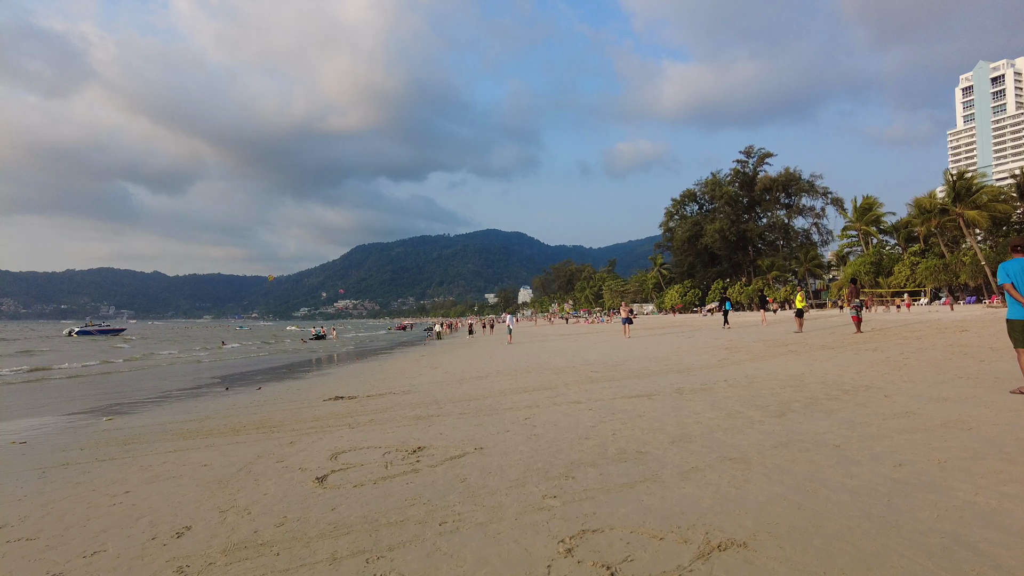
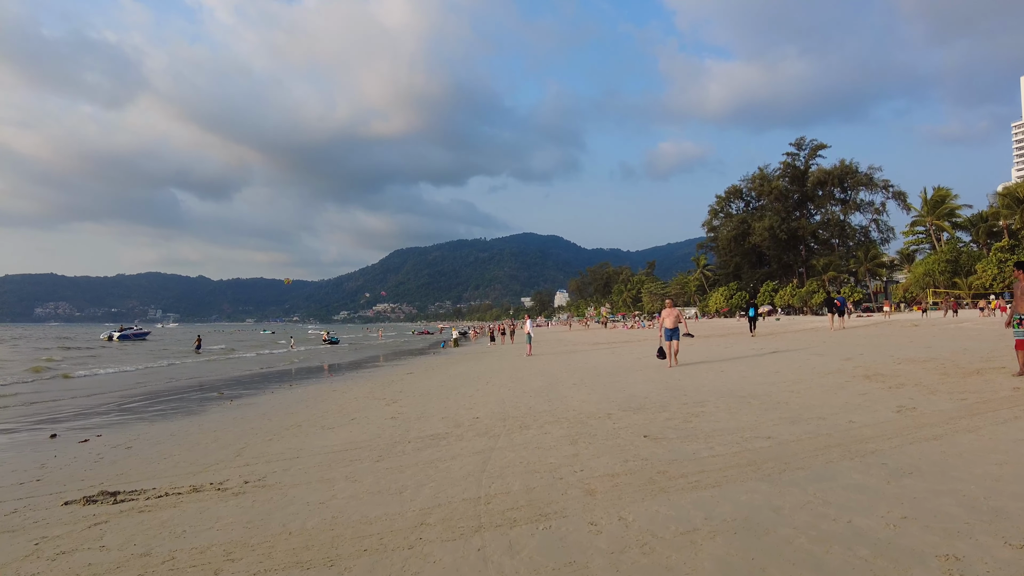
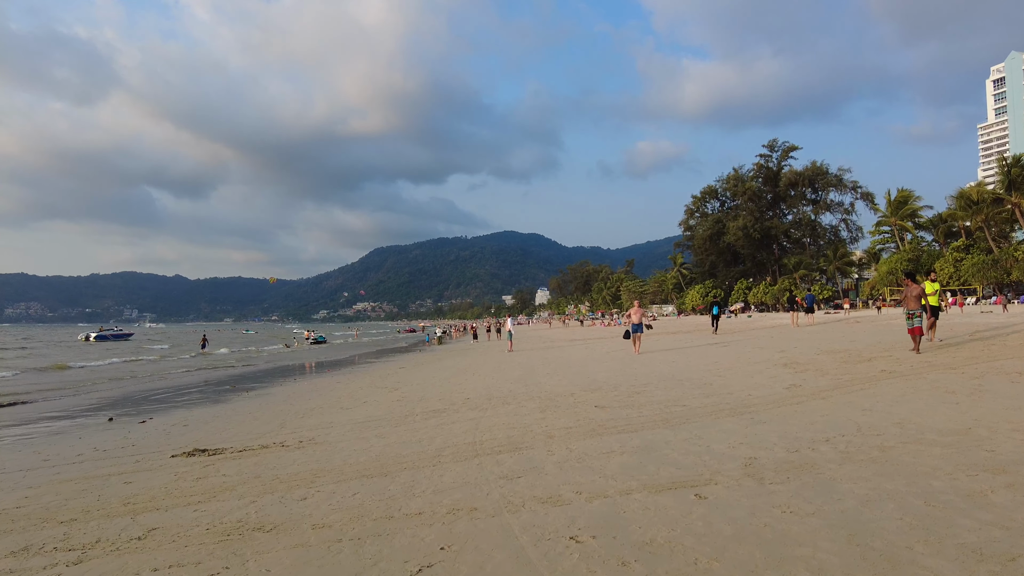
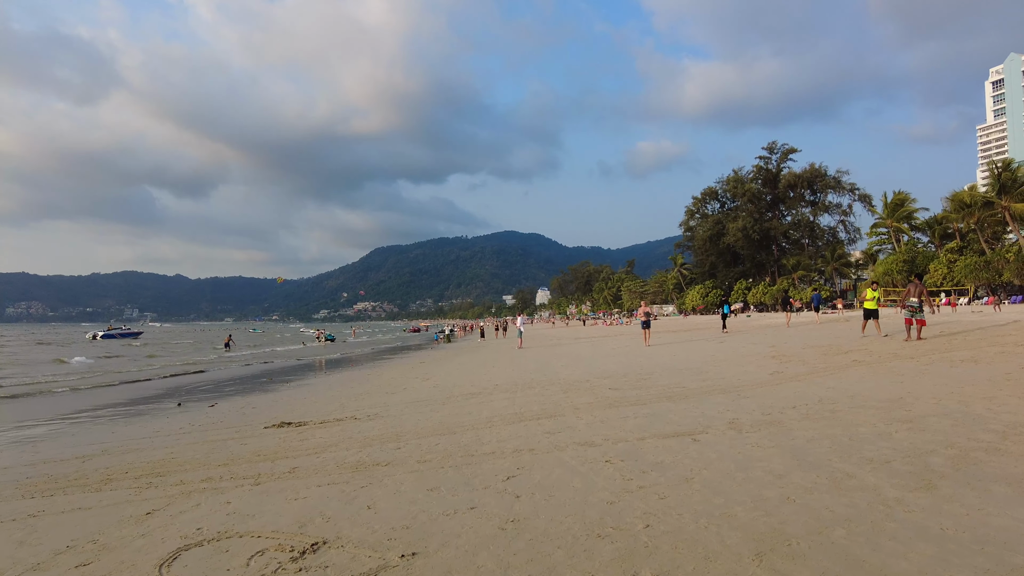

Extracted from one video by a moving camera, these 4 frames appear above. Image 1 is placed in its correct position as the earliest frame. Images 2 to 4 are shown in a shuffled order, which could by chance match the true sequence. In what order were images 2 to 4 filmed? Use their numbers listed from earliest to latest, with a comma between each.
4, 3, 2
